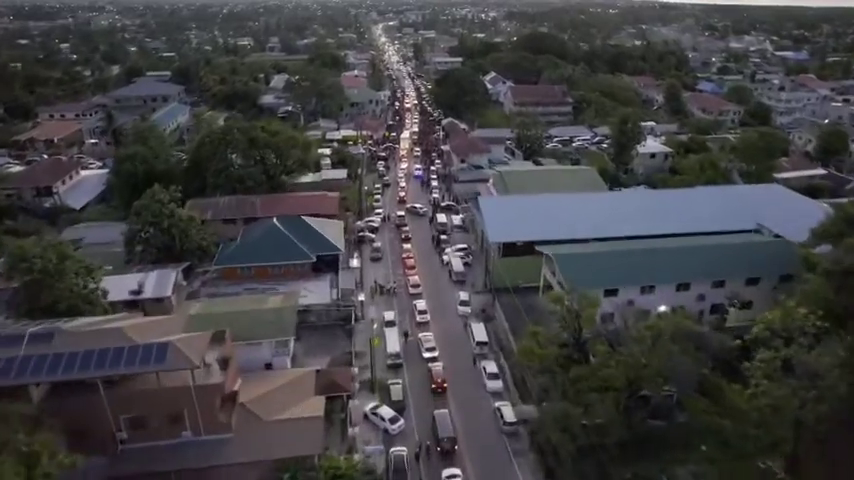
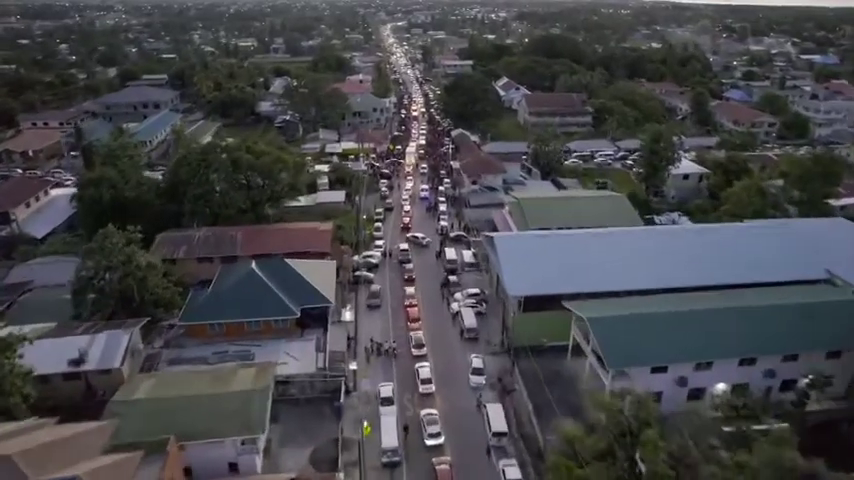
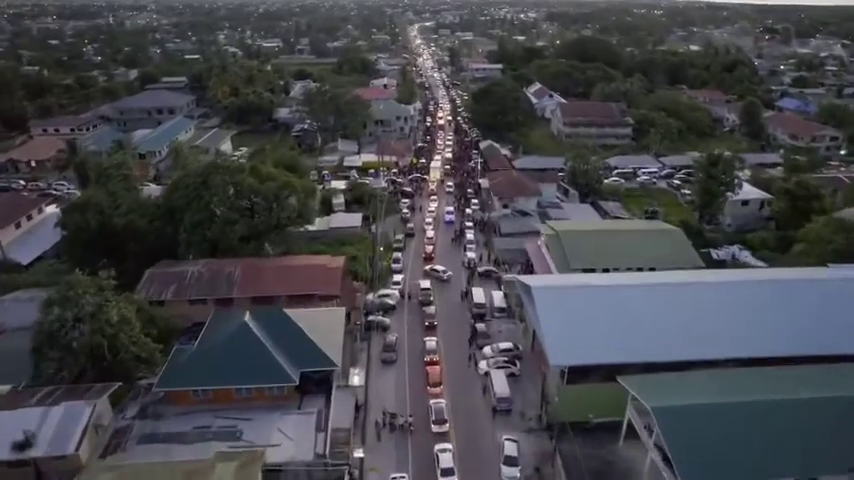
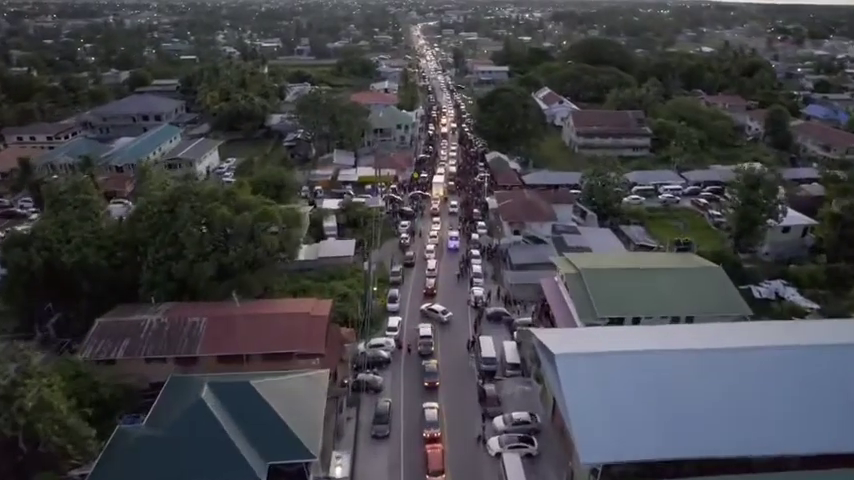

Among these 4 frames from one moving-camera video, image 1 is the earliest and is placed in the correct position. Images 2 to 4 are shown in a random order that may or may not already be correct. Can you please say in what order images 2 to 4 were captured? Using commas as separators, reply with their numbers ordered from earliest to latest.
2, 3, 4
